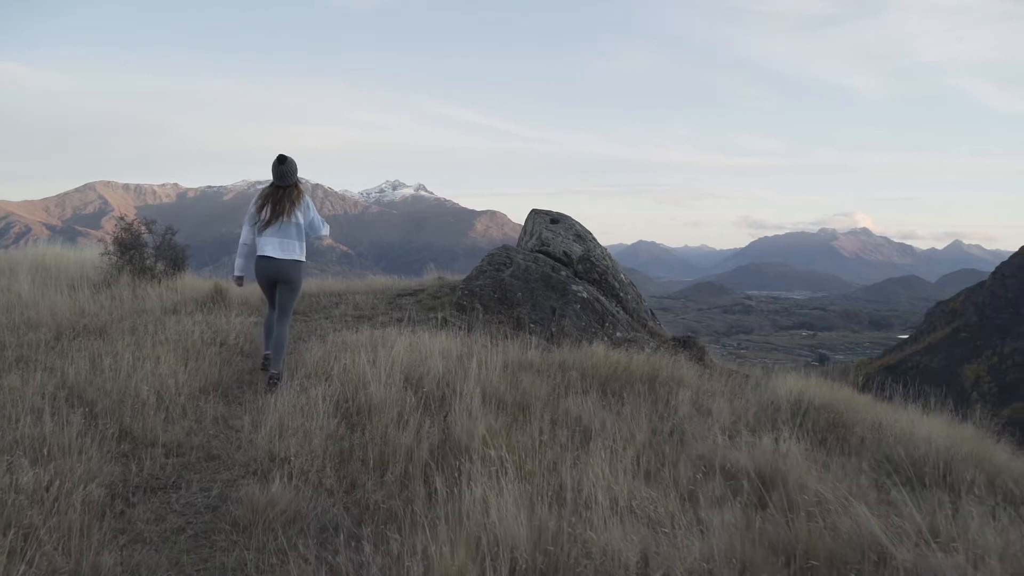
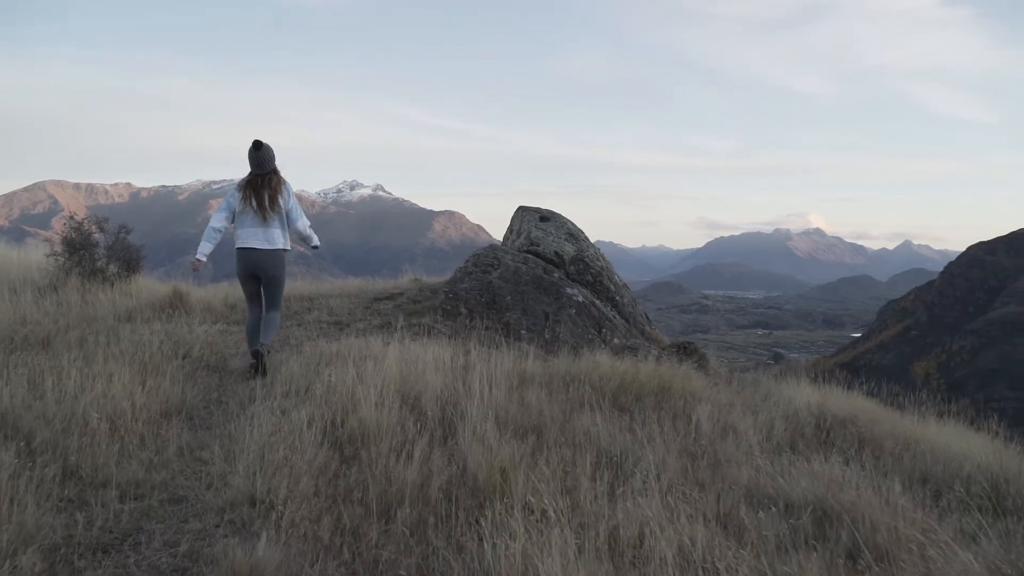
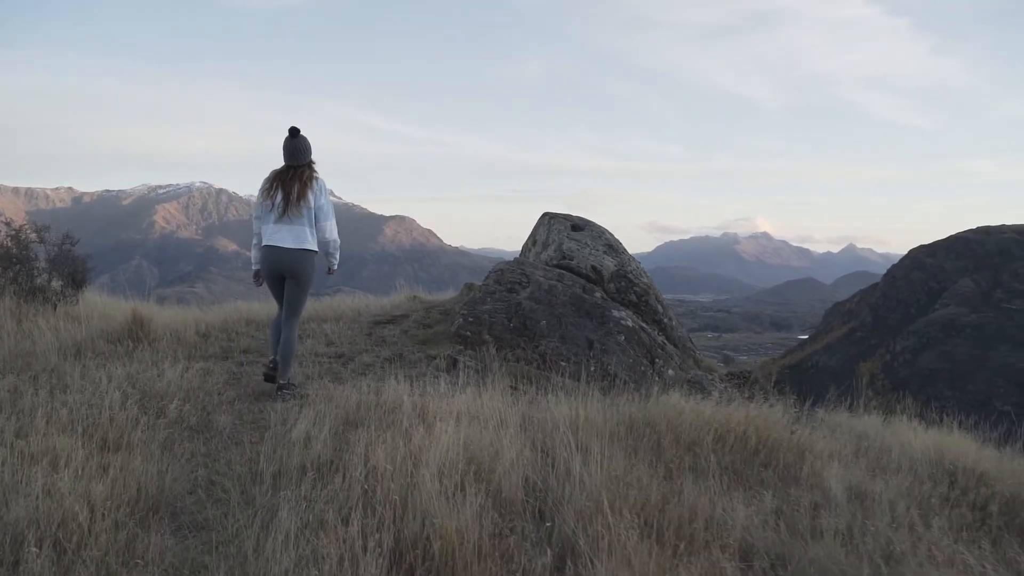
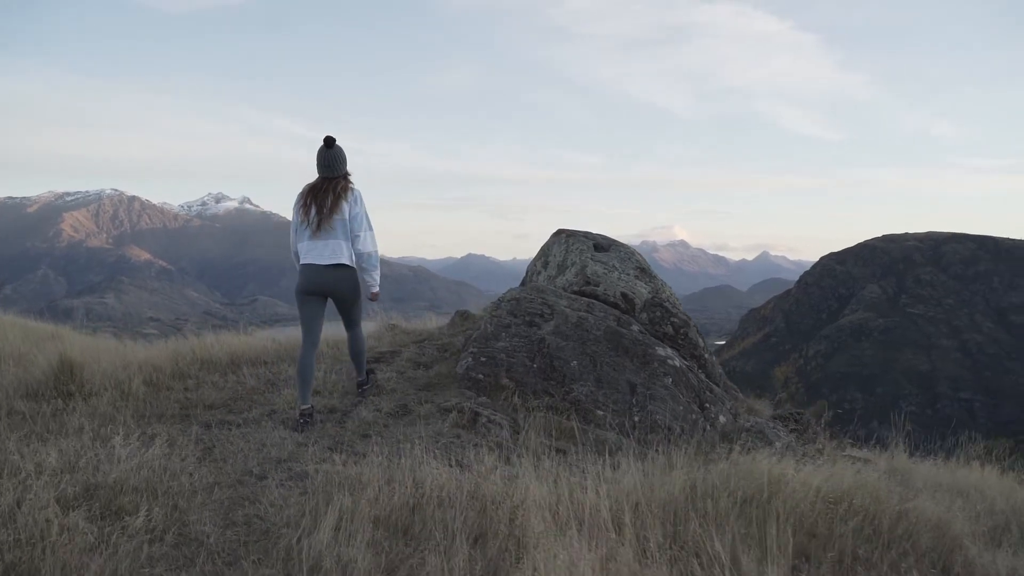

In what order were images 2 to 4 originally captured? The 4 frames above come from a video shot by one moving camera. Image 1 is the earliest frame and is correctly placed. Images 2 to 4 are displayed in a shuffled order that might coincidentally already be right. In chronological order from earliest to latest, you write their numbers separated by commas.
2, 3, 4
